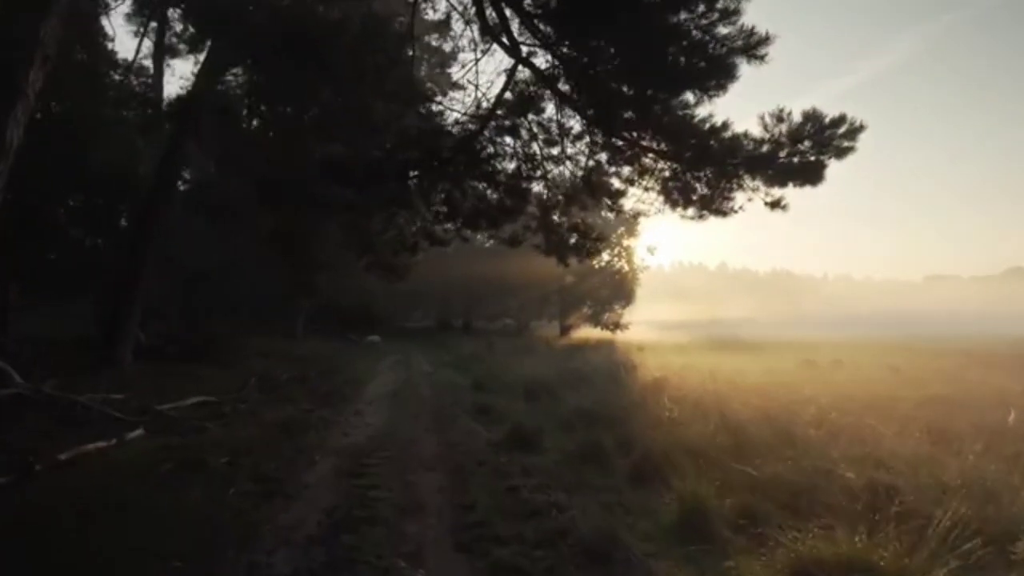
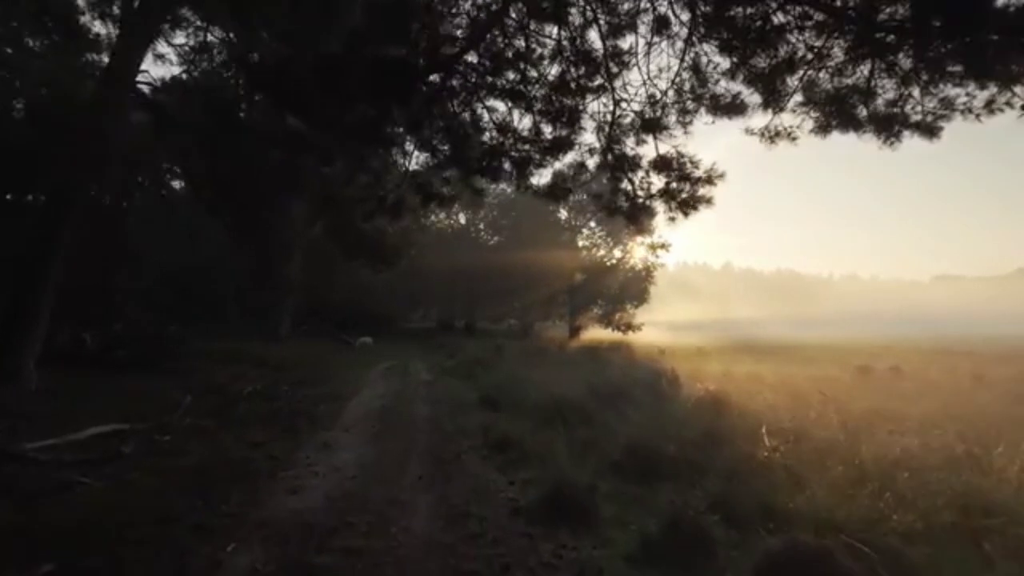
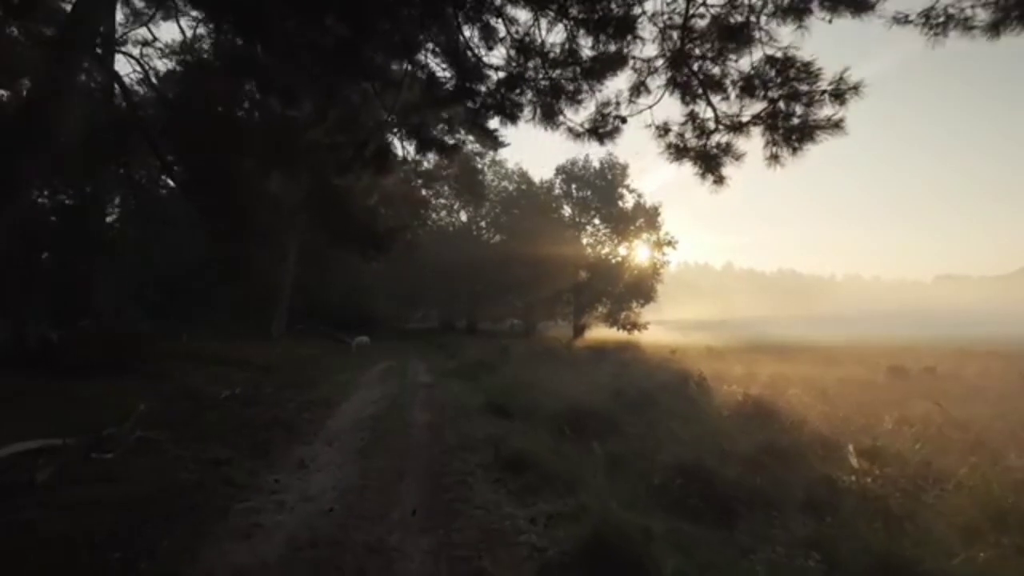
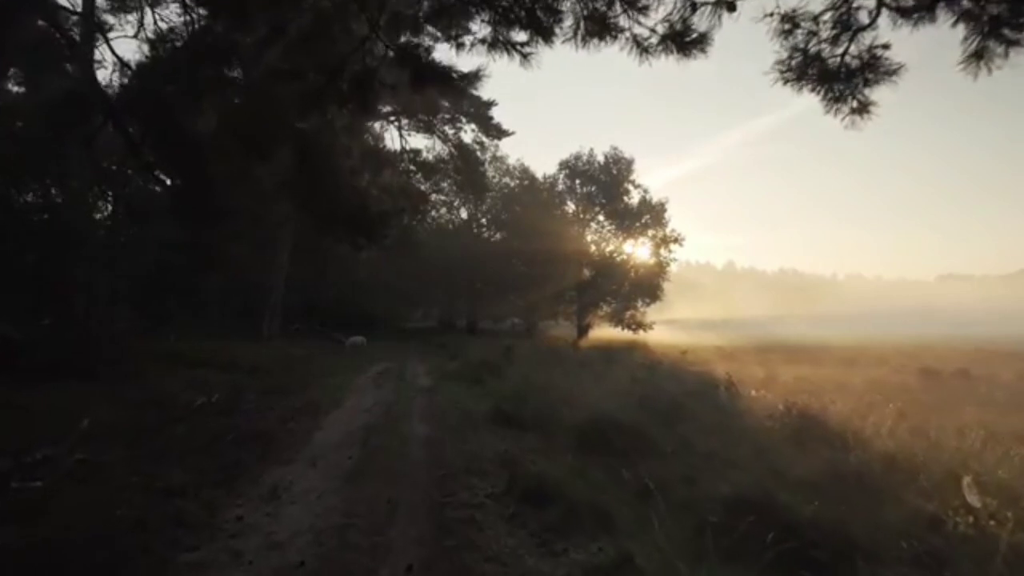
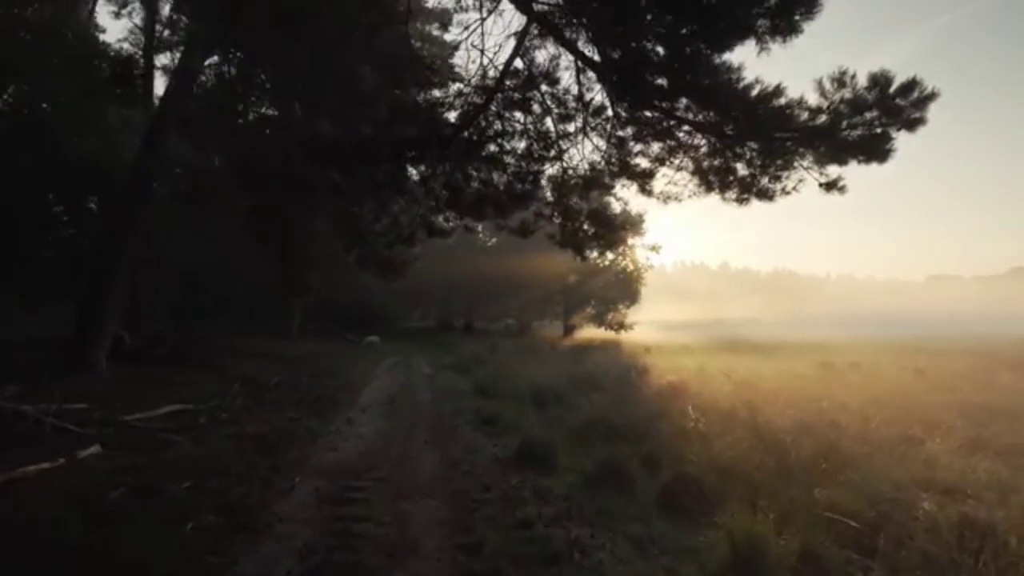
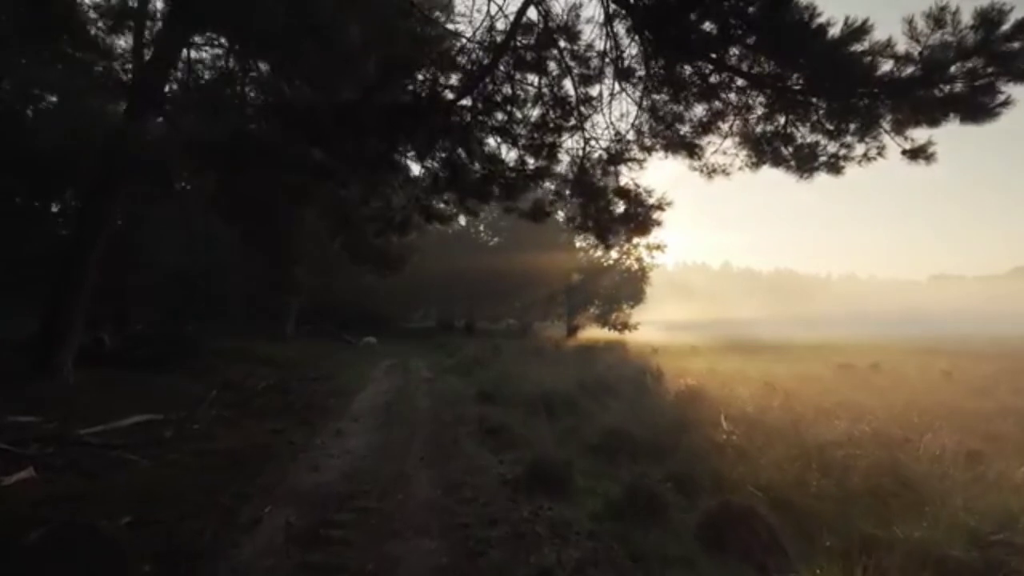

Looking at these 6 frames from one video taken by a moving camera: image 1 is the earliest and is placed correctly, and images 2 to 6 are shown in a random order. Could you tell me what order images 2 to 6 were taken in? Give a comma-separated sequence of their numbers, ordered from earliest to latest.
5, 6, 2, 3, 4
